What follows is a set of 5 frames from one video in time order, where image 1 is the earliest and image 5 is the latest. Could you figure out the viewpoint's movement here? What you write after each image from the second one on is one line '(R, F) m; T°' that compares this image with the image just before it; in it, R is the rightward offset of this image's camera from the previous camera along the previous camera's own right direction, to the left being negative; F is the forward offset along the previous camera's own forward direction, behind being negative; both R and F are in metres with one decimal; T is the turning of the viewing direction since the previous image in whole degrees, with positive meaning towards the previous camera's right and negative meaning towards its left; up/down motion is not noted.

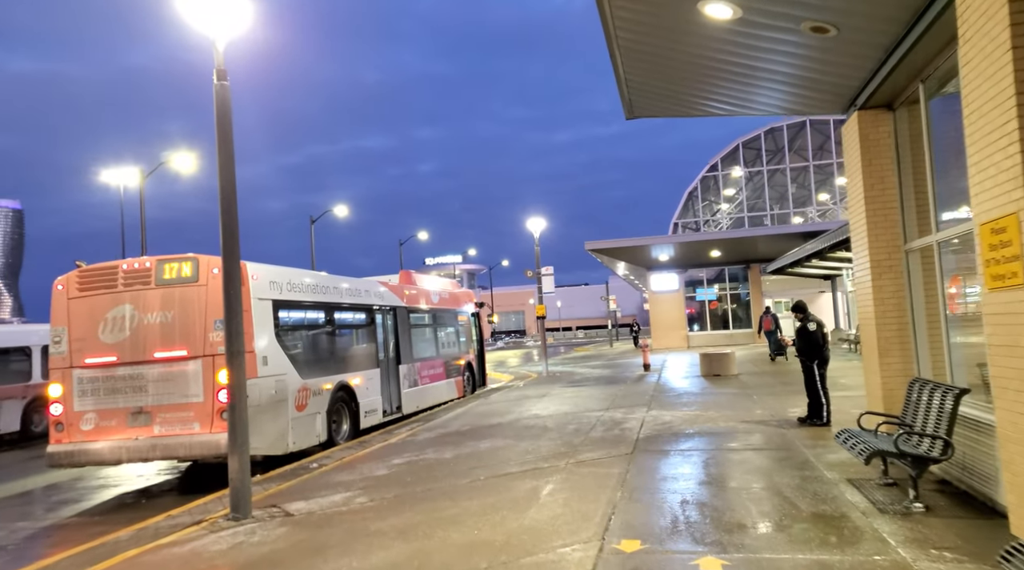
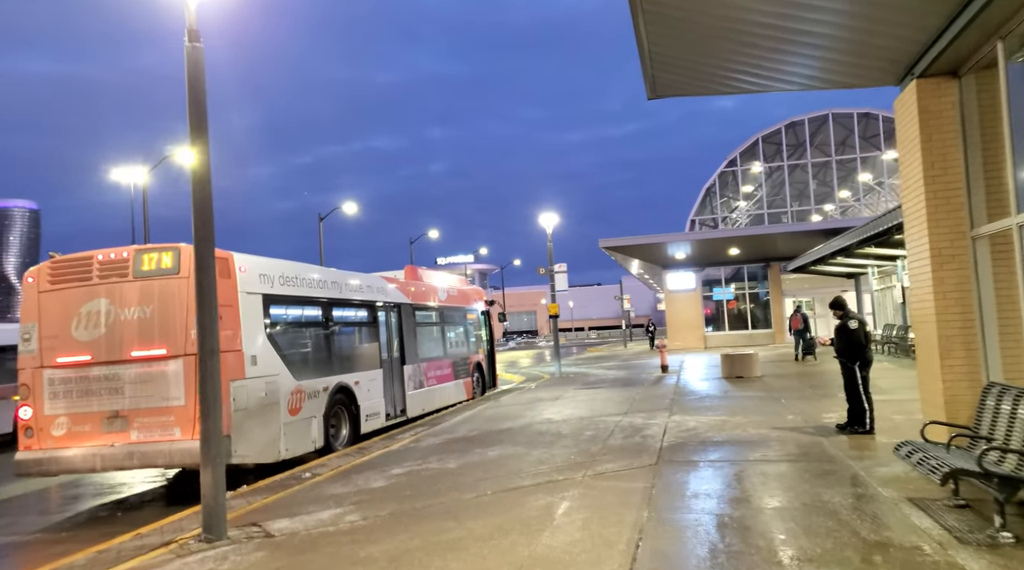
(0.0, +0.9) m; -1°
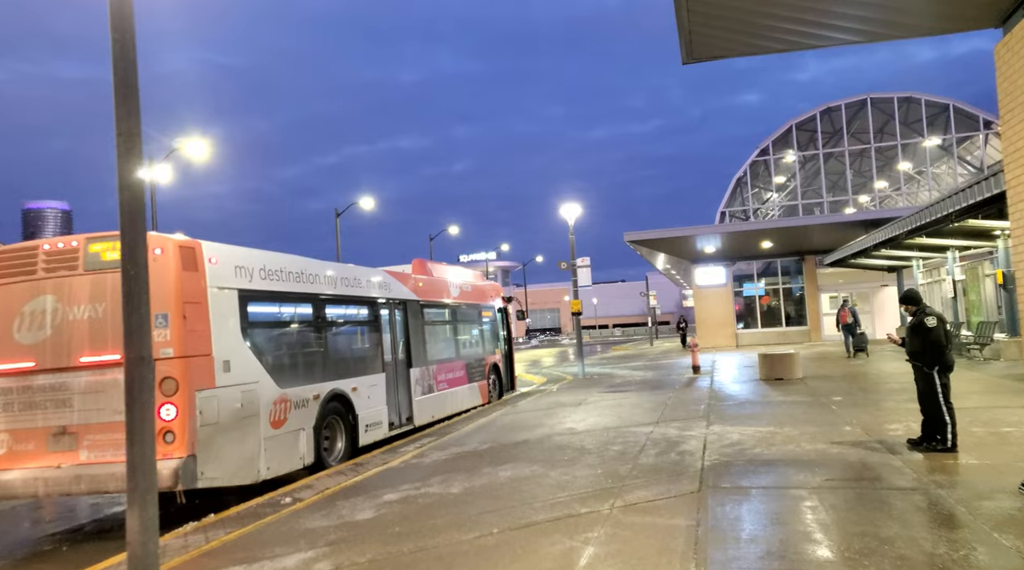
(+0.1, +1.4) m; -2°
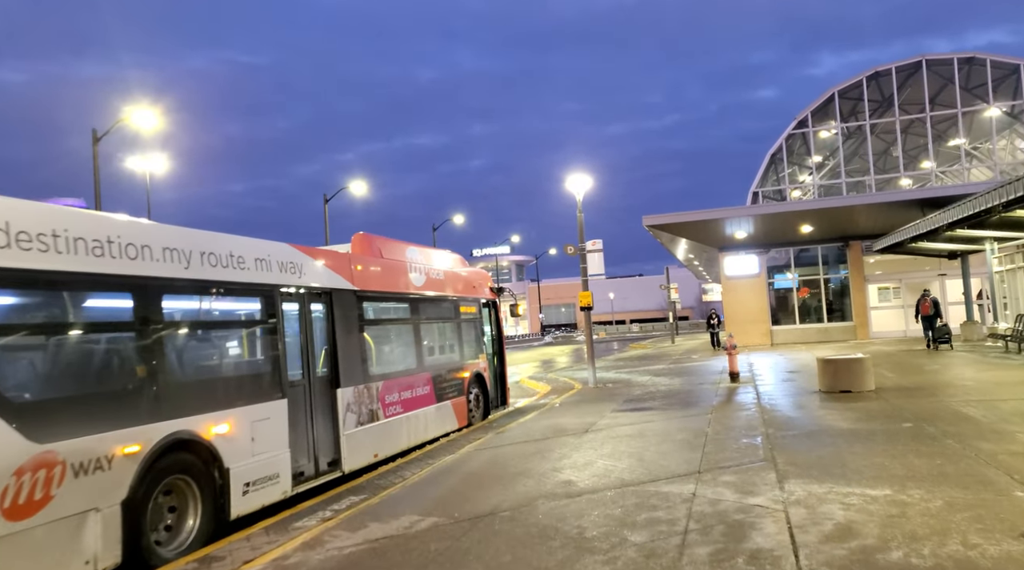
(+0.5, +4.0) m; -1°
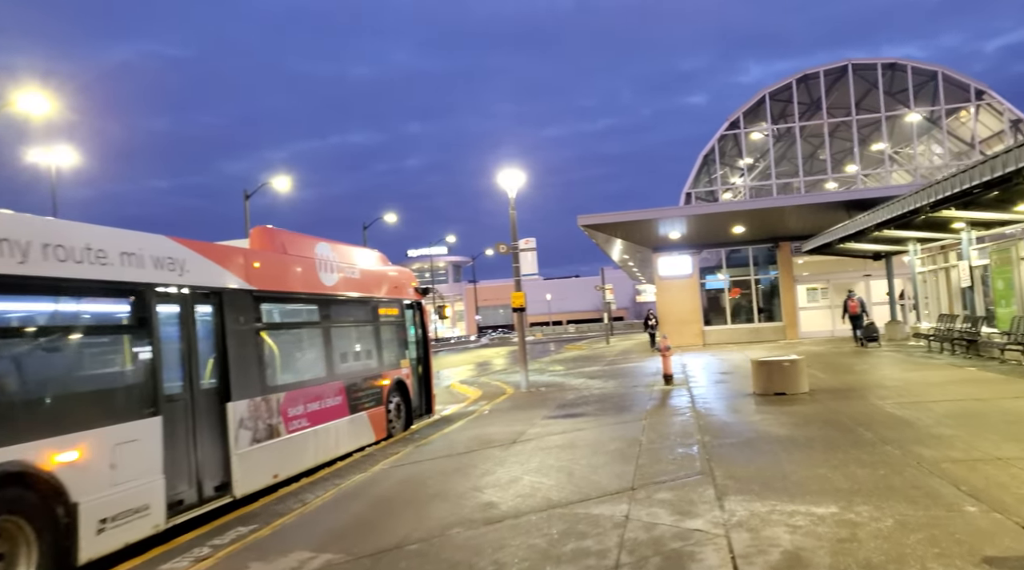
(+0.2, +0.8) m; +5°
